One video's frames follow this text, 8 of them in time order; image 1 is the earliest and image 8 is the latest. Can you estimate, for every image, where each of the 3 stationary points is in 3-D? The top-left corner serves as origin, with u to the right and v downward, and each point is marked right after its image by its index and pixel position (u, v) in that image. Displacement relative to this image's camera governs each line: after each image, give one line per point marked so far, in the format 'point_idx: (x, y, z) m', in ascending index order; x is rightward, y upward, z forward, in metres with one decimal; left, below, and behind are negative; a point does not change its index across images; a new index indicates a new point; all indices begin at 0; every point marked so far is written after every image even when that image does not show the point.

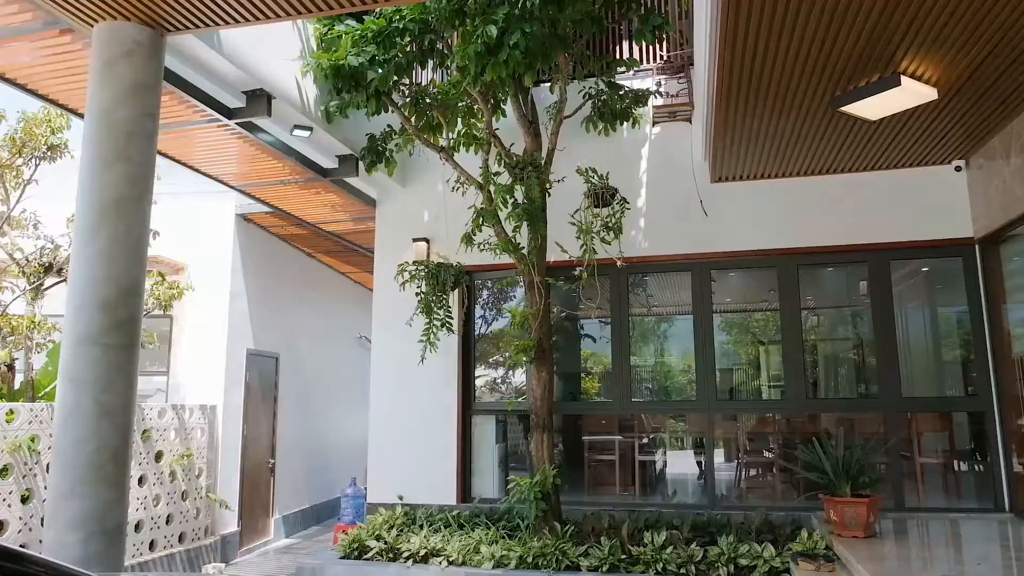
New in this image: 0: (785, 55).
0: (+1.4, +1.1, +3.7) m
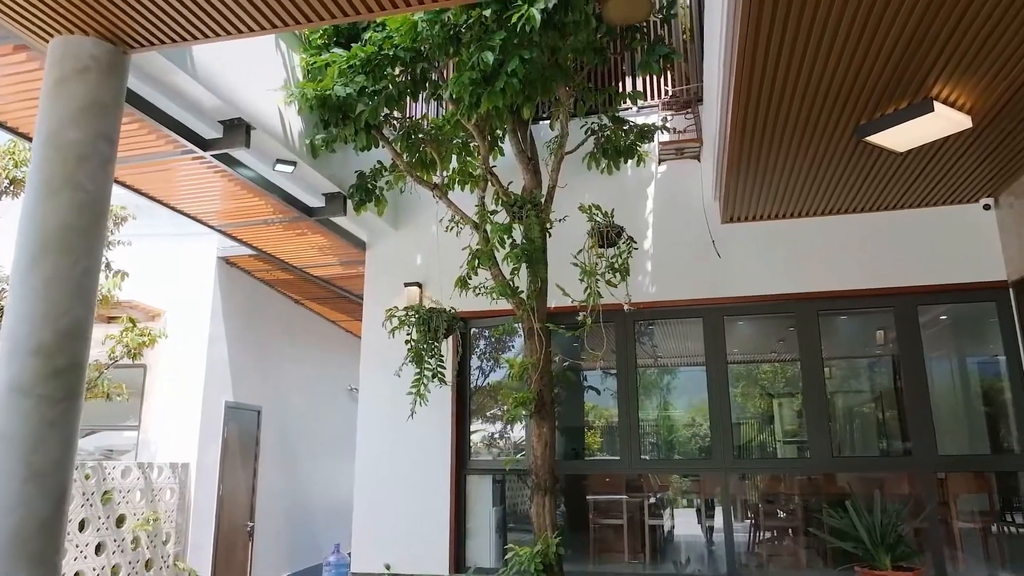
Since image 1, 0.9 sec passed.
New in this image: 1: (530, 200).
0: (+1.4, +0.9, +3.4) m
1: (+0.1, +0.5, +4.5) m
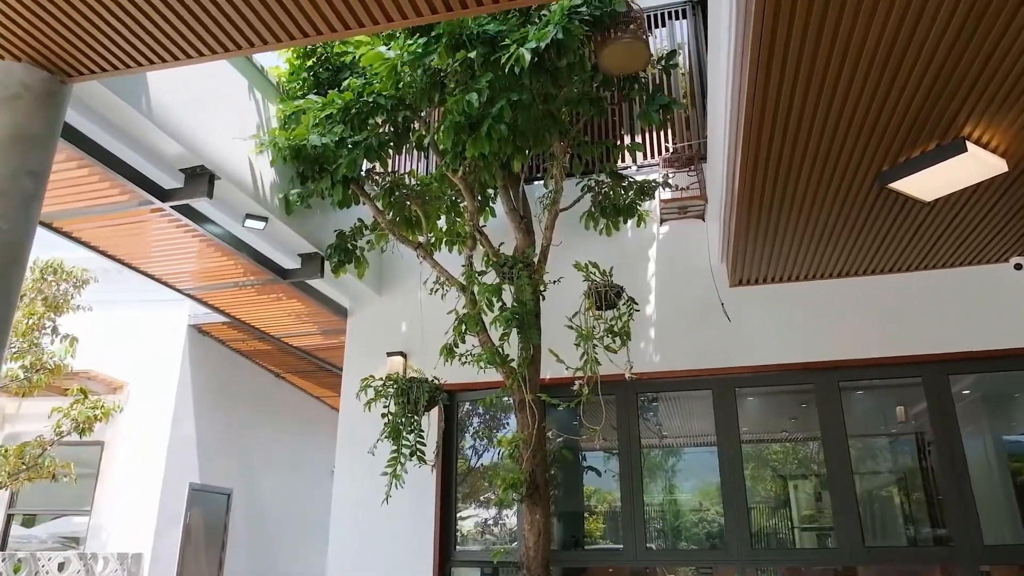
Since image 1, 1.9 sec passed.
0: (+1.3, +0.7, +3.1) m
1: (+0.1, +0.2, +4.2) m
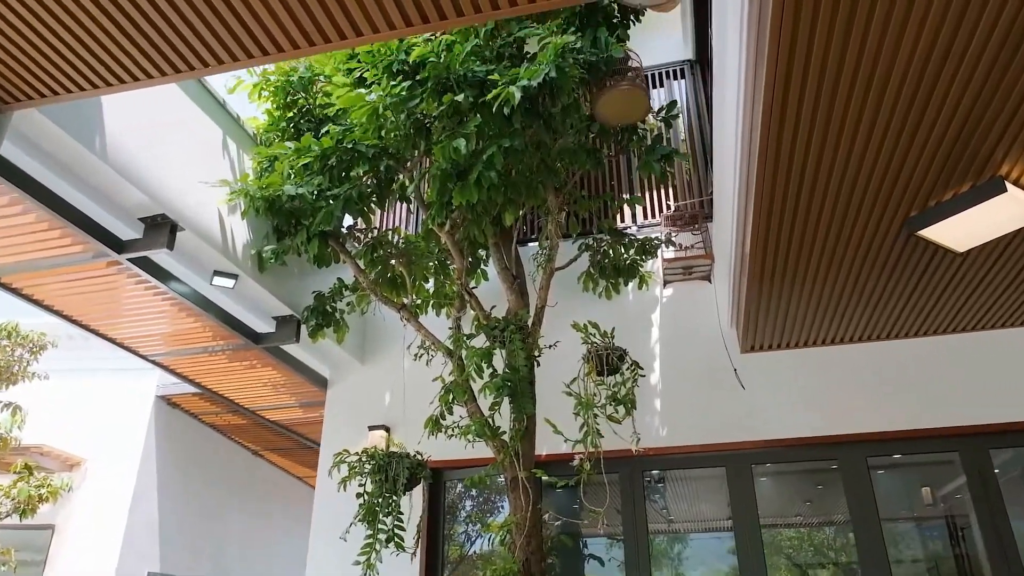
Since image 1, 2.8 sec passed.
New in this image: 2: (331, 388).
0: (+1.3, +0.4, +2.8) m
1: (0.0, -0.2, +3.8) m
2: (-1.2, -0.6, +4.8) m
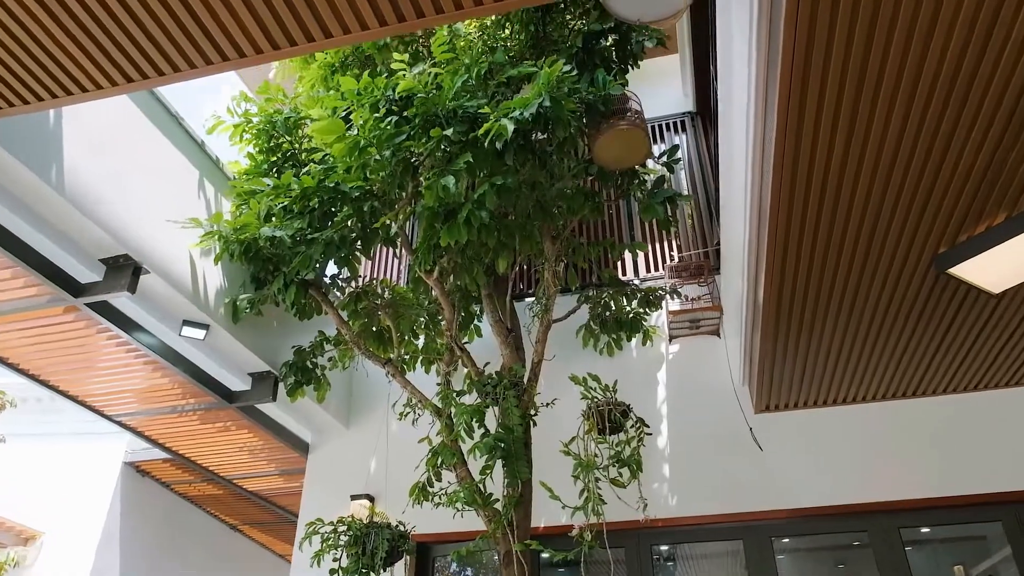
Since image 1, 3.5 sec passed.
0: (+1.2, +0.3, +2.6) m
1: (0.0, -0.4, +3.5) m
2: (-1.2, -1.0, +4.4) m
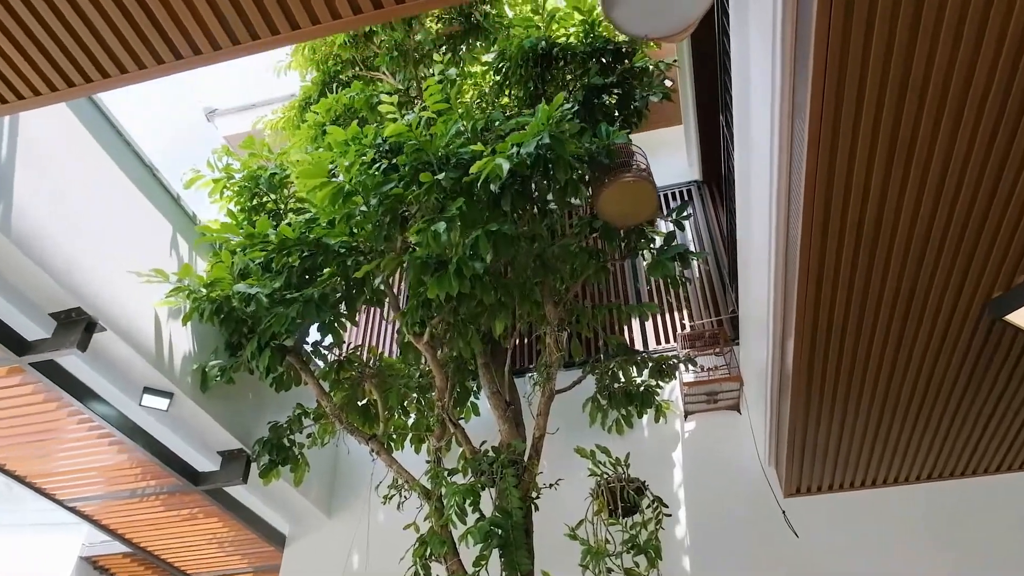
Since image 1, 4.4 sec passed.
0: (+1.2, +0.1, +2.3) m
1: (0.0, -0.7, +3.1) m
2: (-1.2, -1.4, +4.0) m
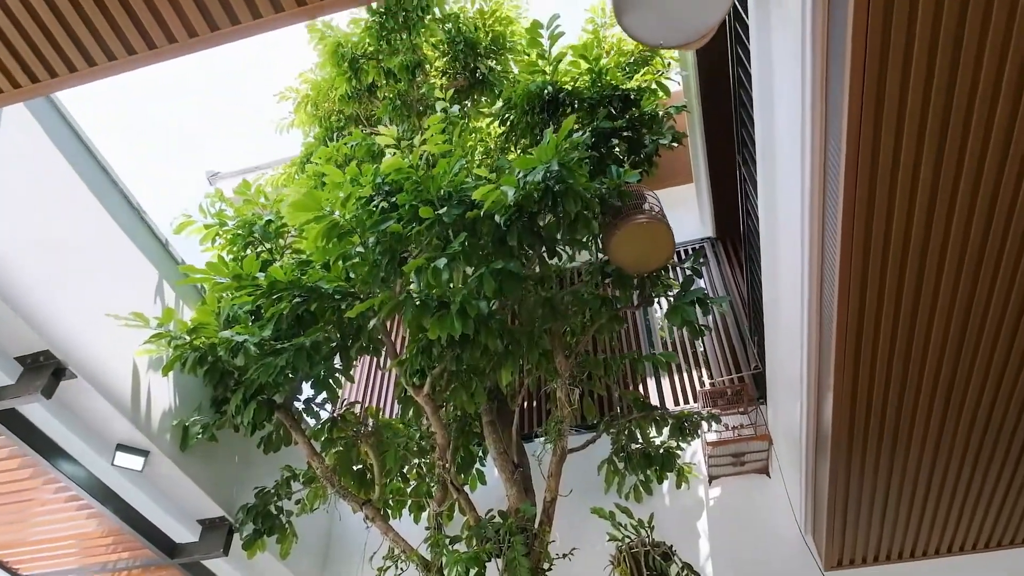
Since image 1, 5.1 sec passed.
0: (+1.2, 0.0, +2.1) m
1: (0.0, -0.9, +2.8) m
2: (-1.2, -1.7, +3.6) m
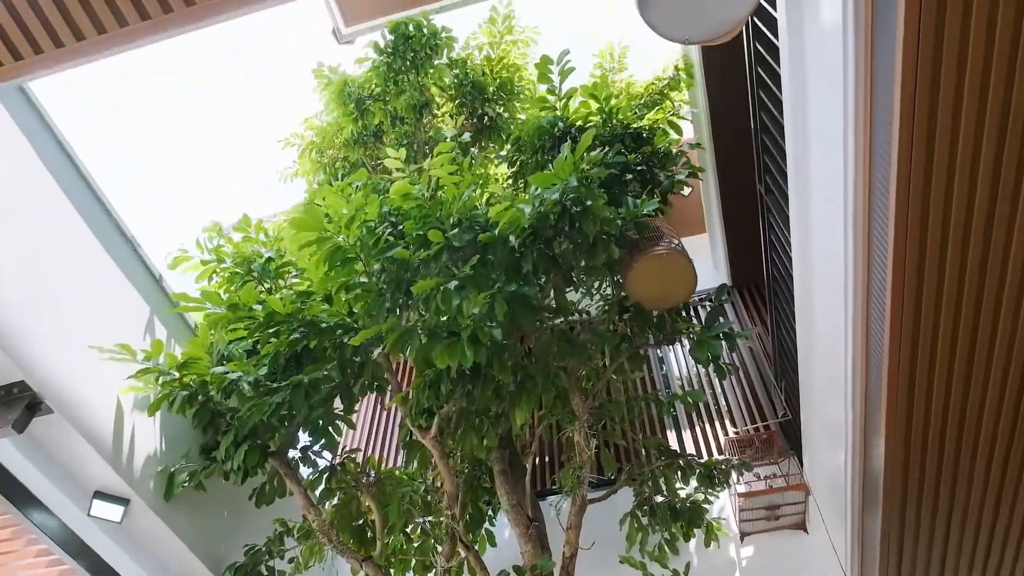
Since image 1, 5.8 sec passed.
0: (+1.3, 0.0, +1.9) m
1: (+0.1, -1.0, +2.5) m
2: (-1.1, -1.9, +3.2) m
